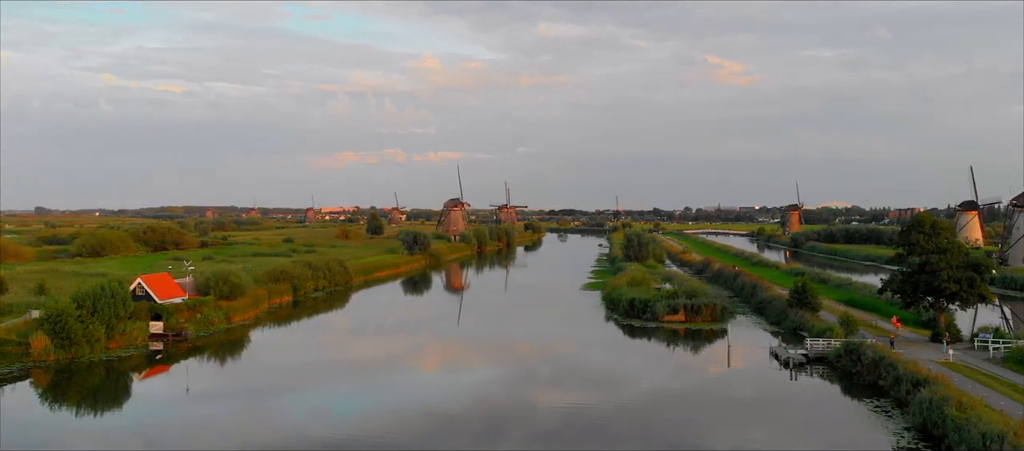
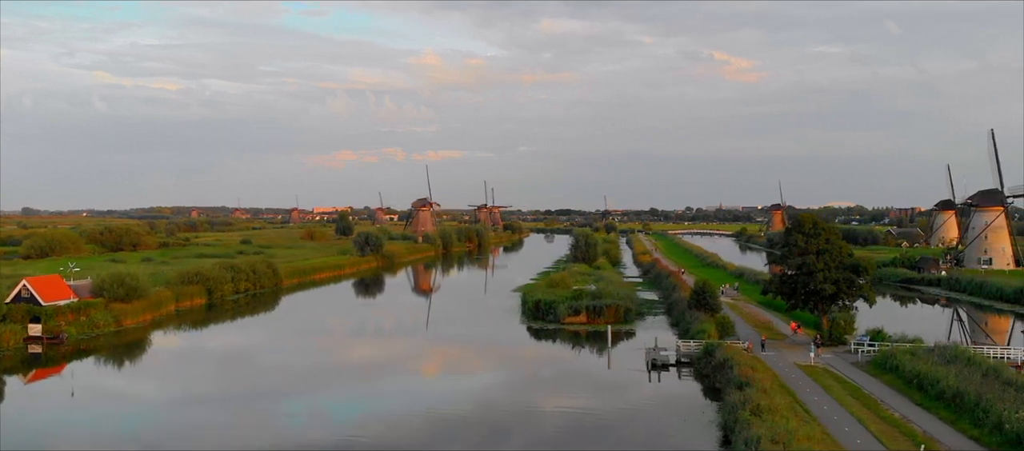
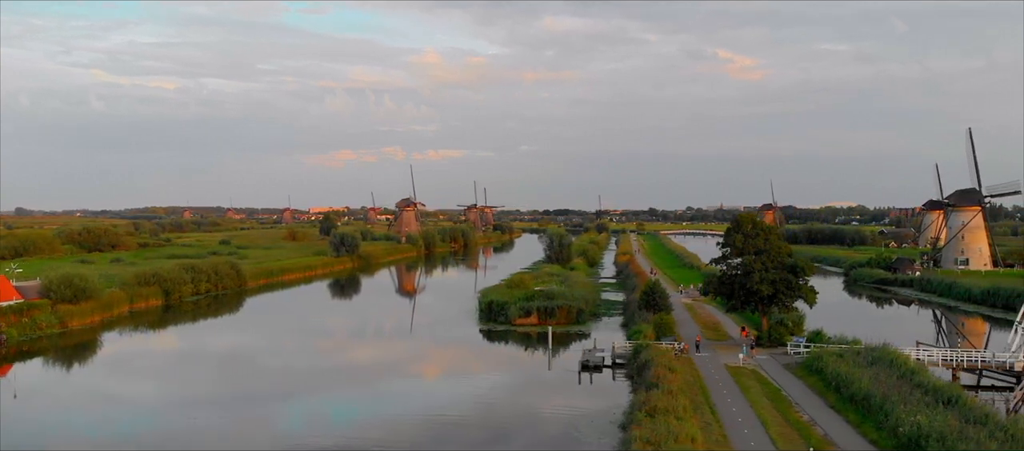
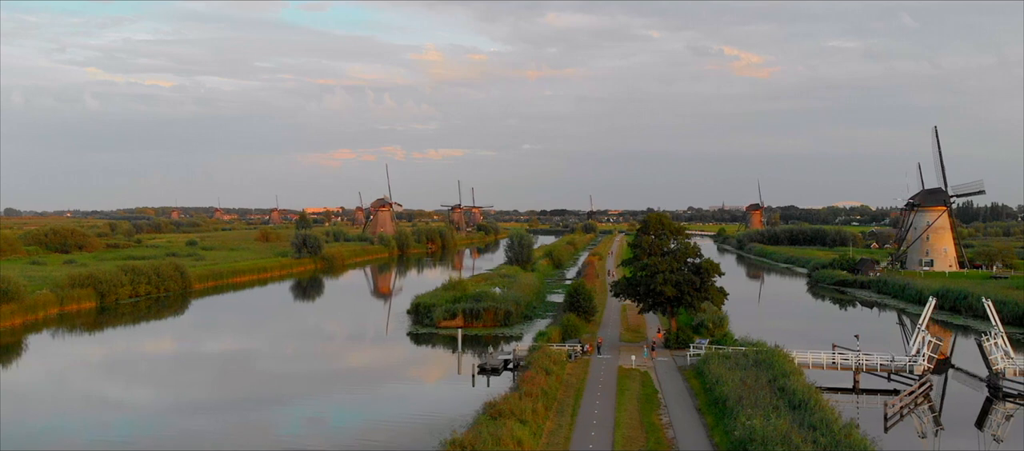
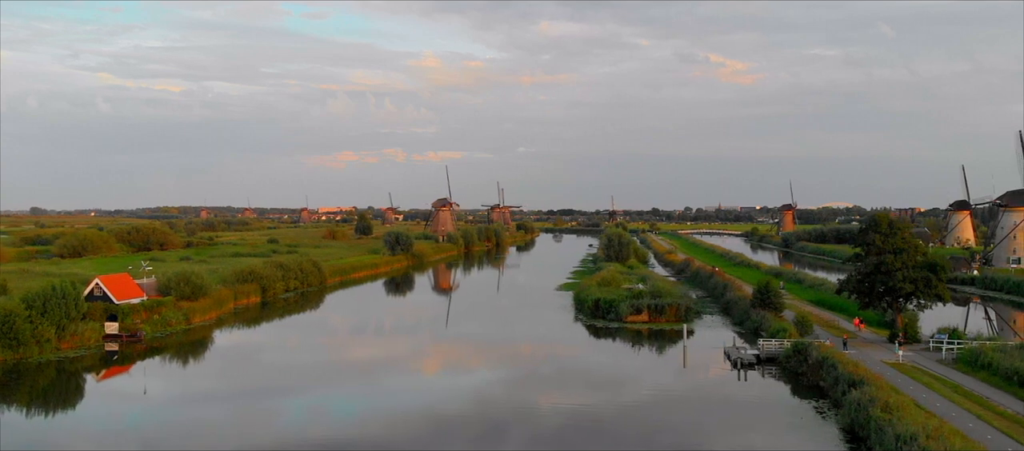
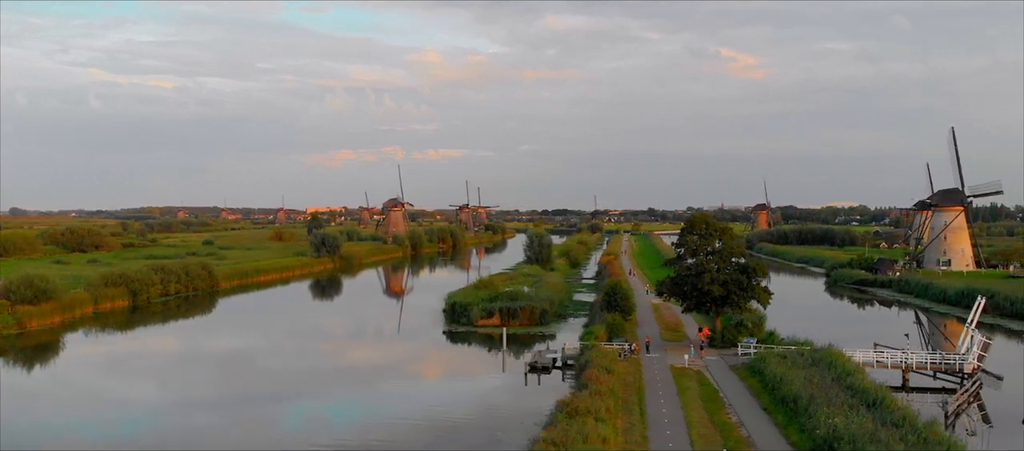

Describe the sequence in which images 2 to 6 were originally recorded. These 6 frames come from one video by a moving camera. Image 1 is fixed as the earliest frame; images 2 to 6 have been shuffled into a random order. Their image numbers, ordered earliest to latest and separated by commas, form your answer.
5, 2, 3, 6, 4
